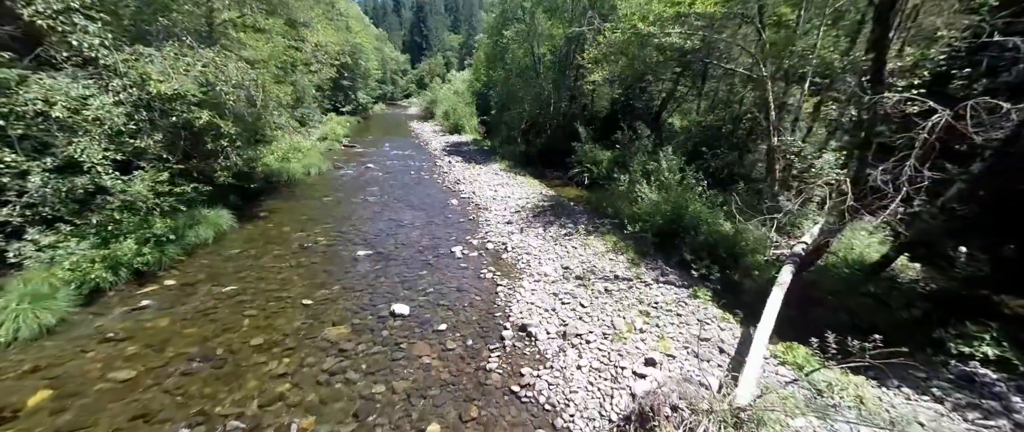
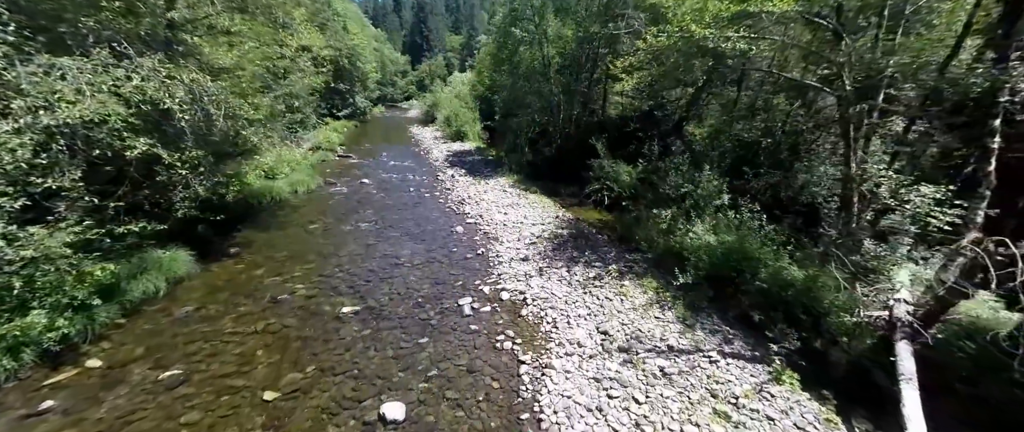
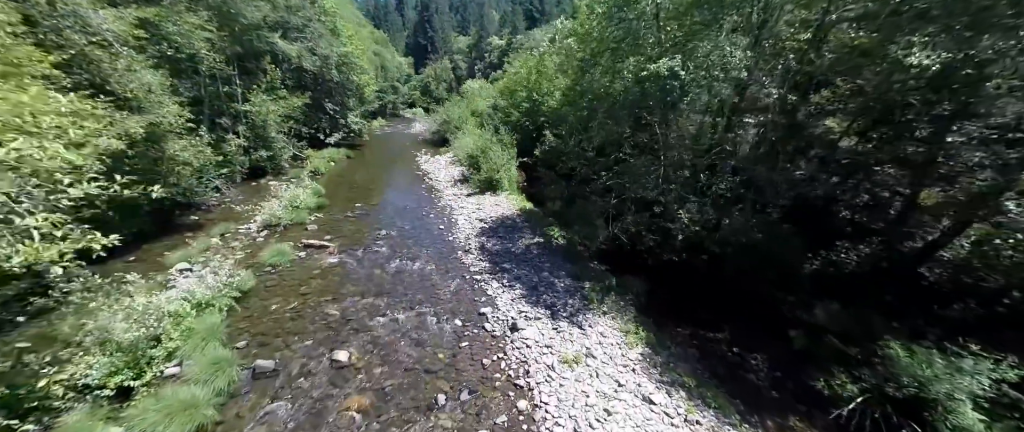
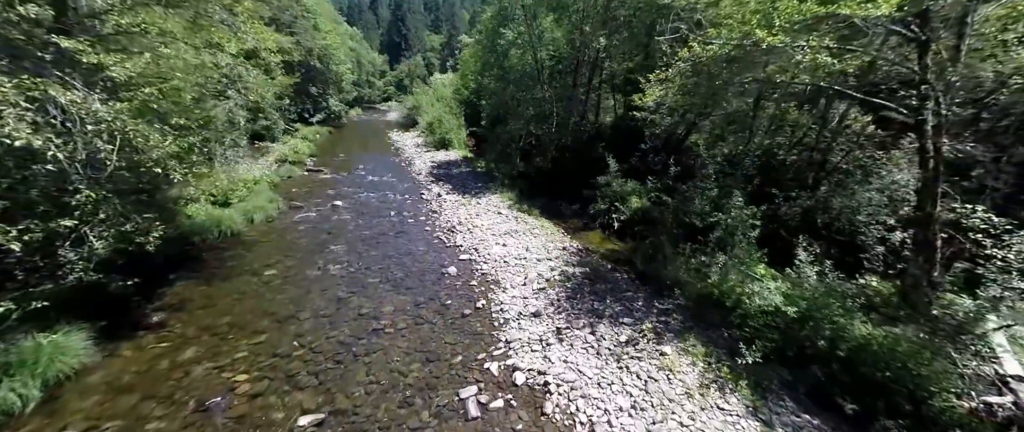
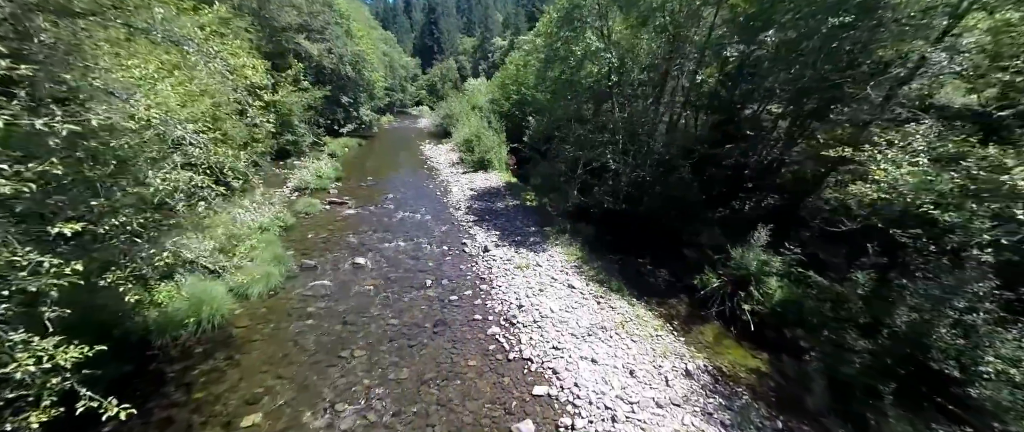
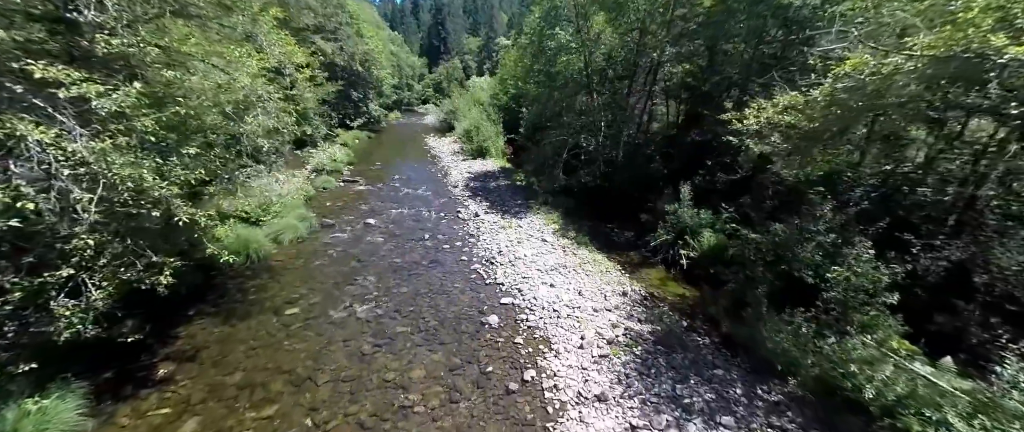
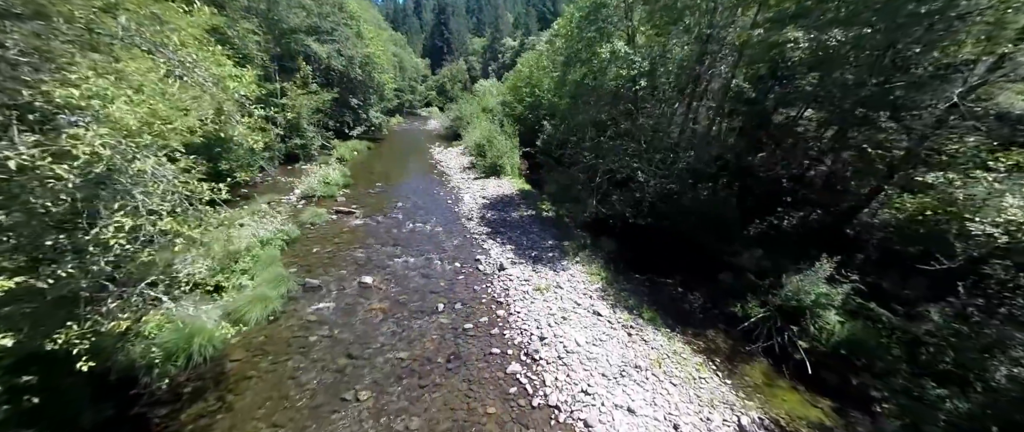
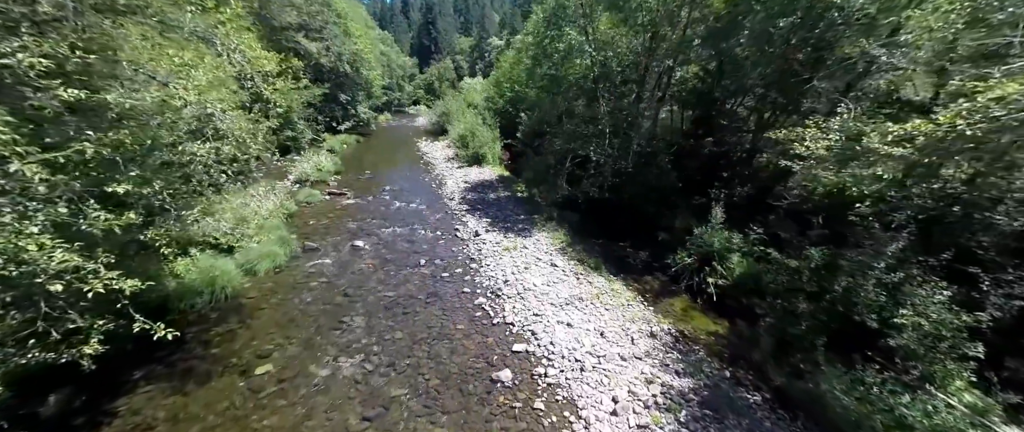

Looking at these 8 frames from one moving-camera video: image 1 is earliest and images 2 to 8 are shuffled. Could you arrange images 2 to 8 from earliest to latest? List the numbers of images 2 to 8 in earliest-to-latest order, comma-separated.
2, 4, 6, 8, 5, 7, 3
